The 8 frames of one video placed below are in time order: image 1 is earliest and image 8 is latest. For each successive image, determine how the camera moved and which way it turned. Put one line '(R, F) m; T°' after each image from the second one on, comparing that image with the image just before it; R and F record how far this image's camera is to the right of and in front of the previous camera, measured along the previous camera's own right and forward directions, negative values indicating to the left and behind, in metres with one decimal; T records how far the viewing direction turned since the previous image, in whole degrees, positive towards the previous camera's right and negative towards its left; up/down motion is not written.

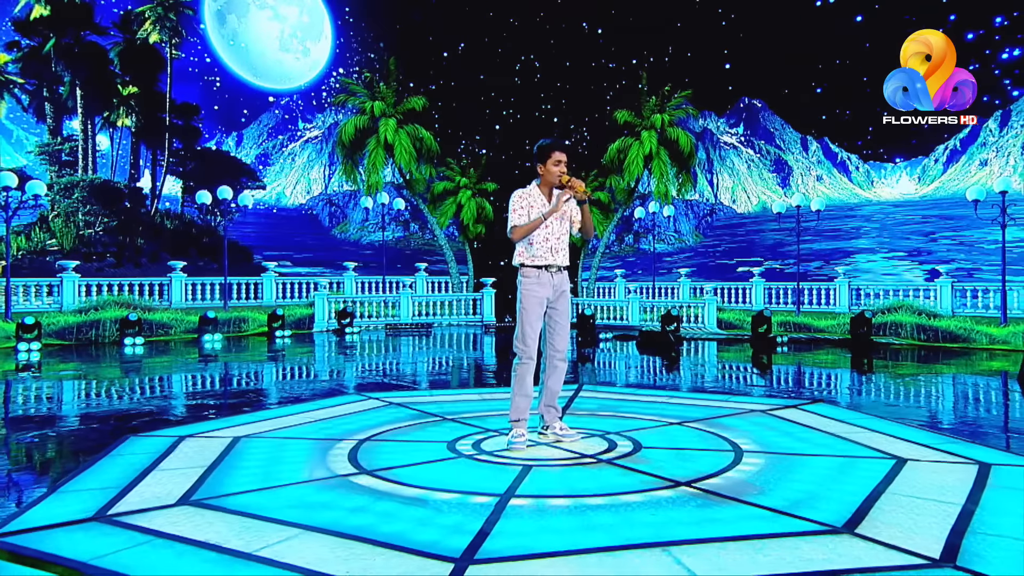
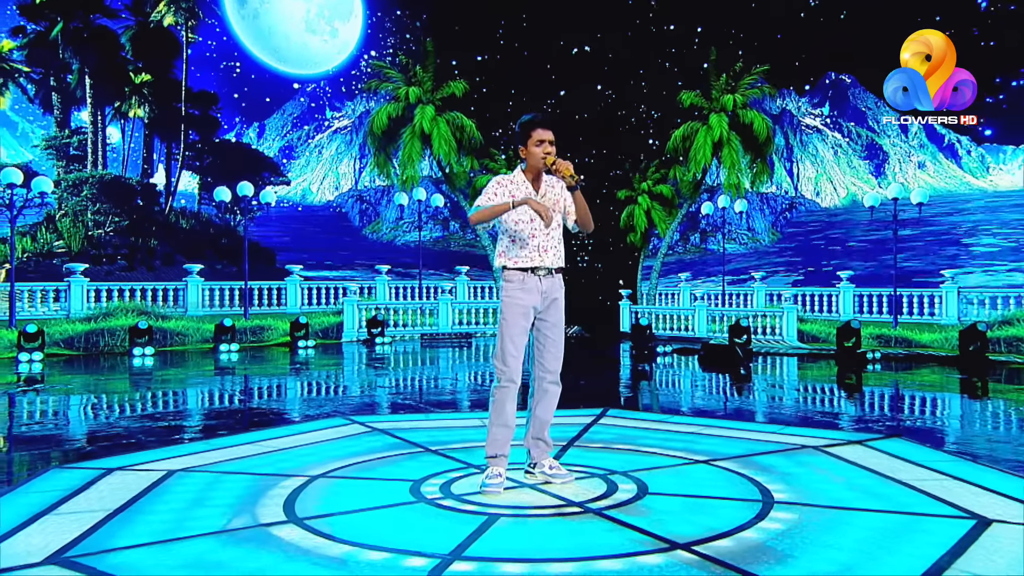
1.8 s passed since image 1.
(+0.5, +1.8) m; -5°
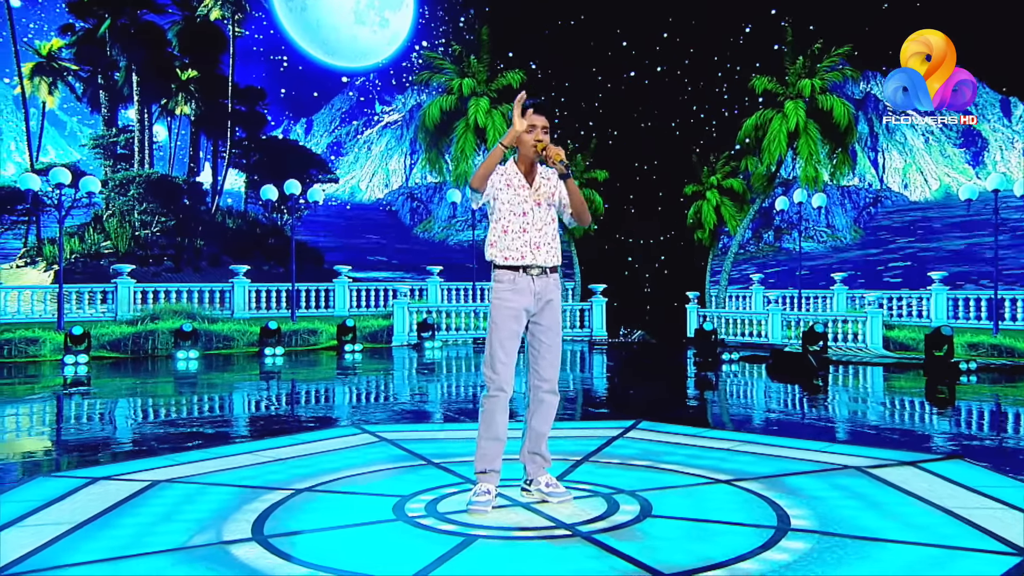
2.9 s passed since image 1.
(+0.4, +0.8) m; -5°
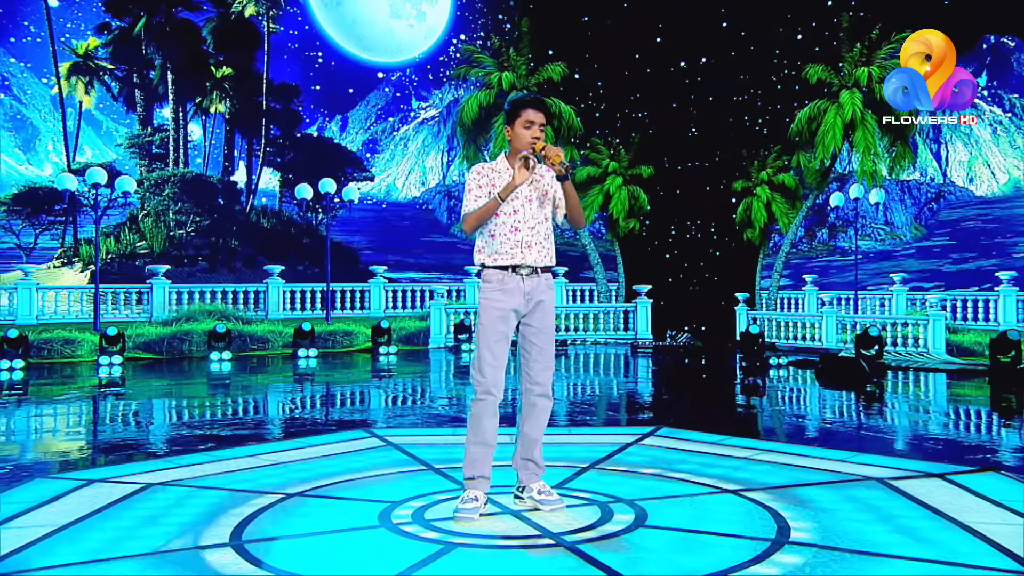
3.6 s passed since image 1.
(+0.2, +0.5) m; -3°
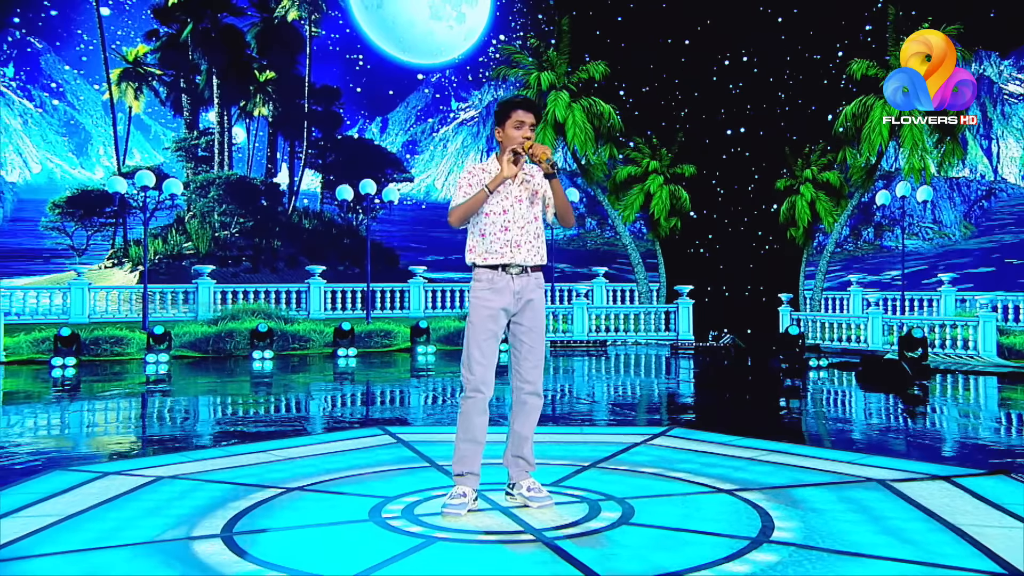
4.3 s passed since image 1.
(+0.2, 0.0) m; -4°
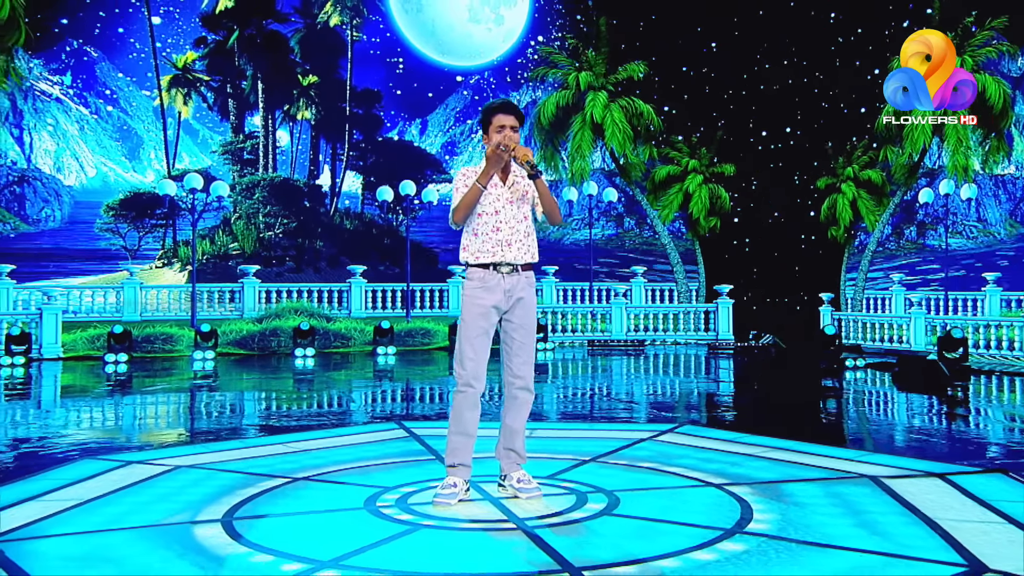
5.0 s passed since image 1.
(+0.2, -0.1) m; -3°
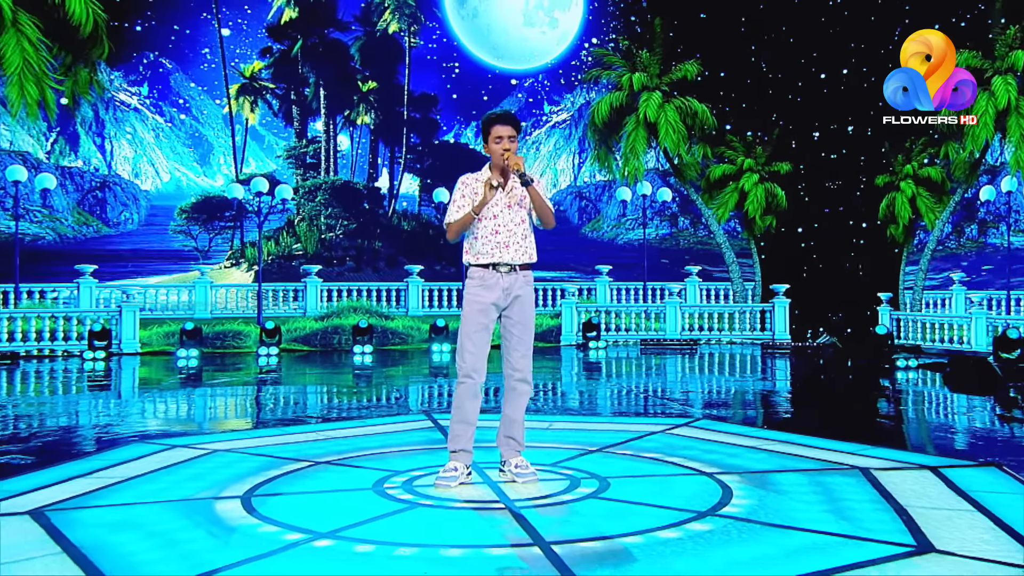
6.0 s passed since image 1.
(+0.3, -0.2) m; -5°
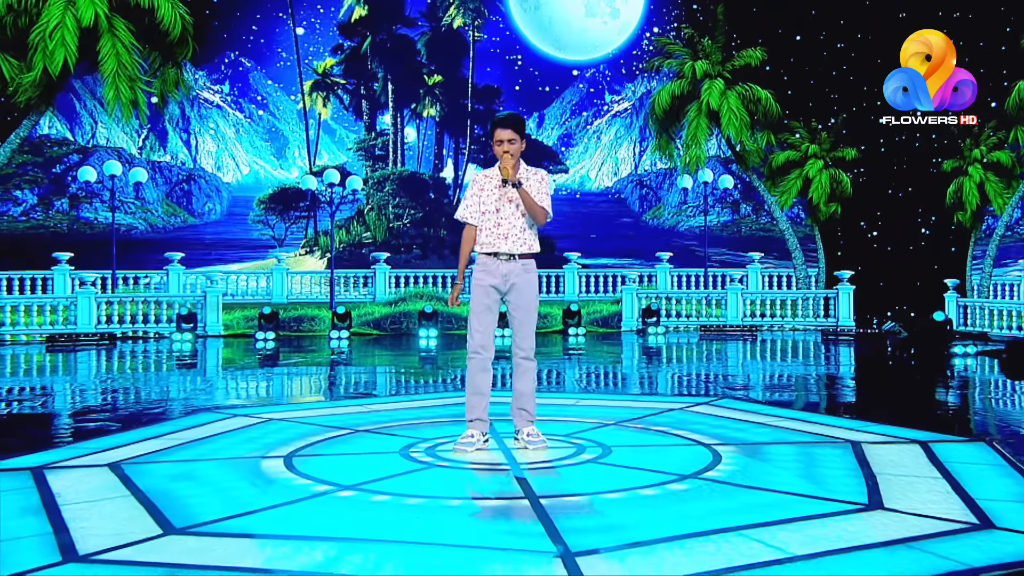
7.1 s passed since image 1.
(+0.3, -0.4) m; -5°
